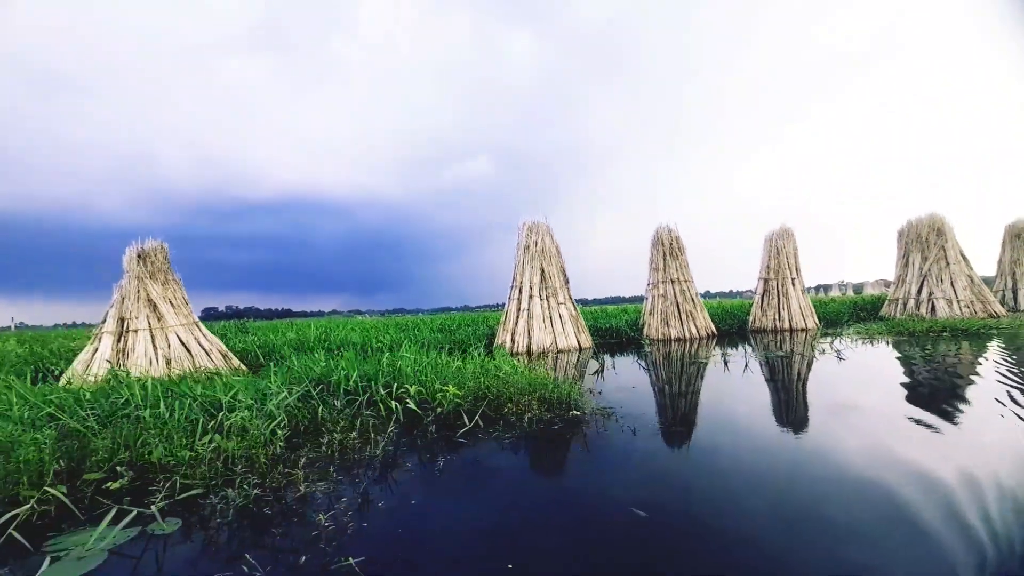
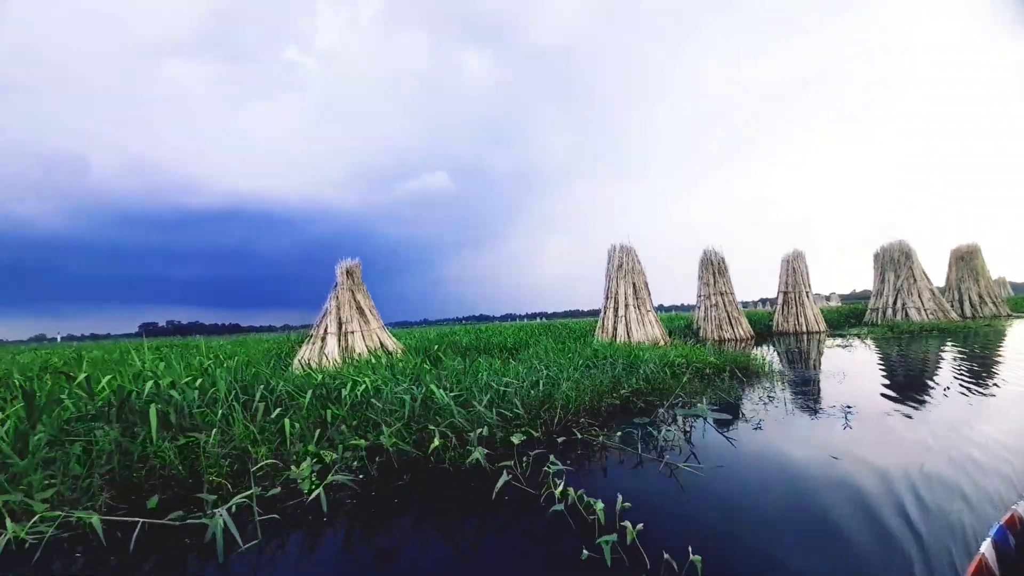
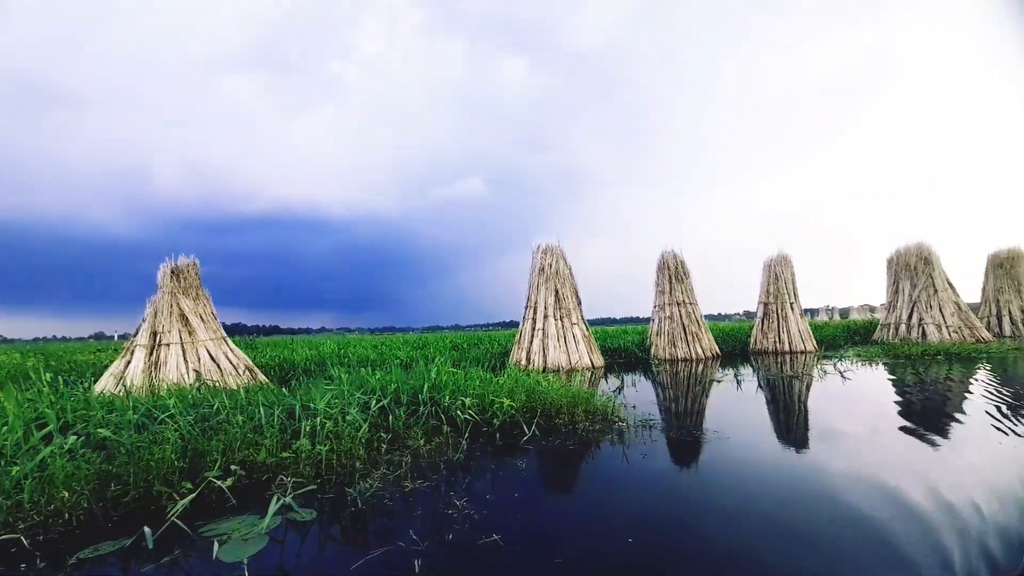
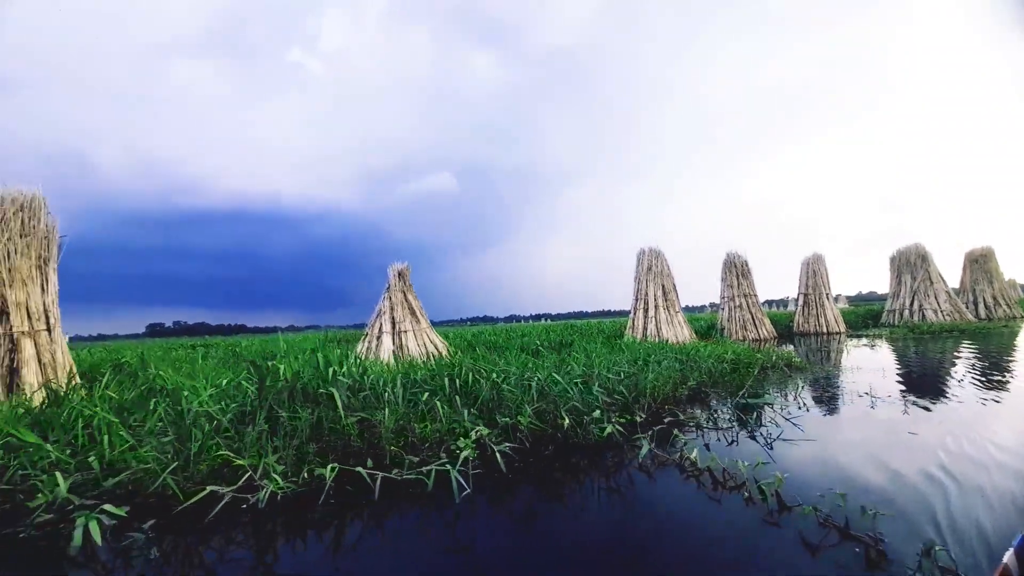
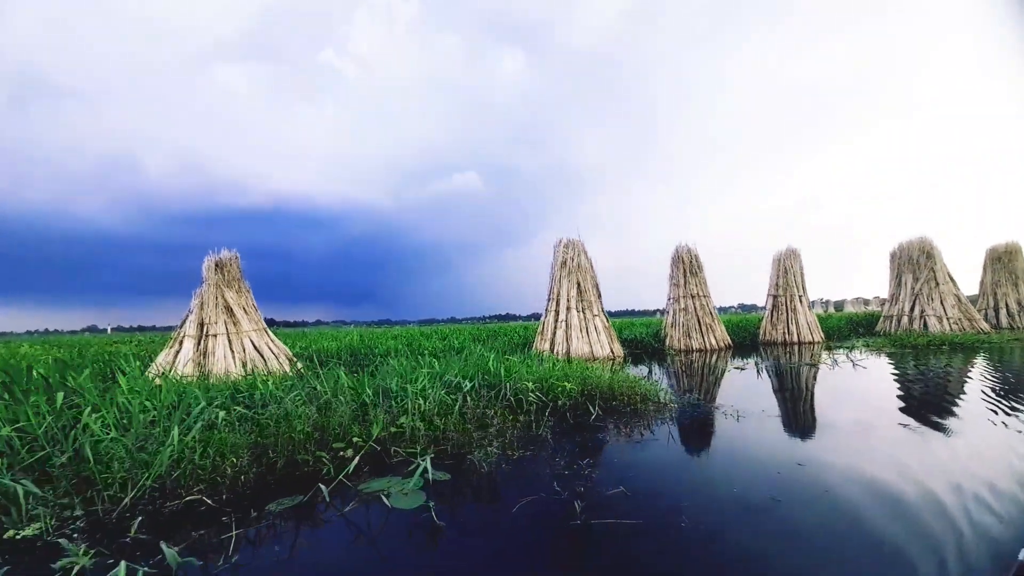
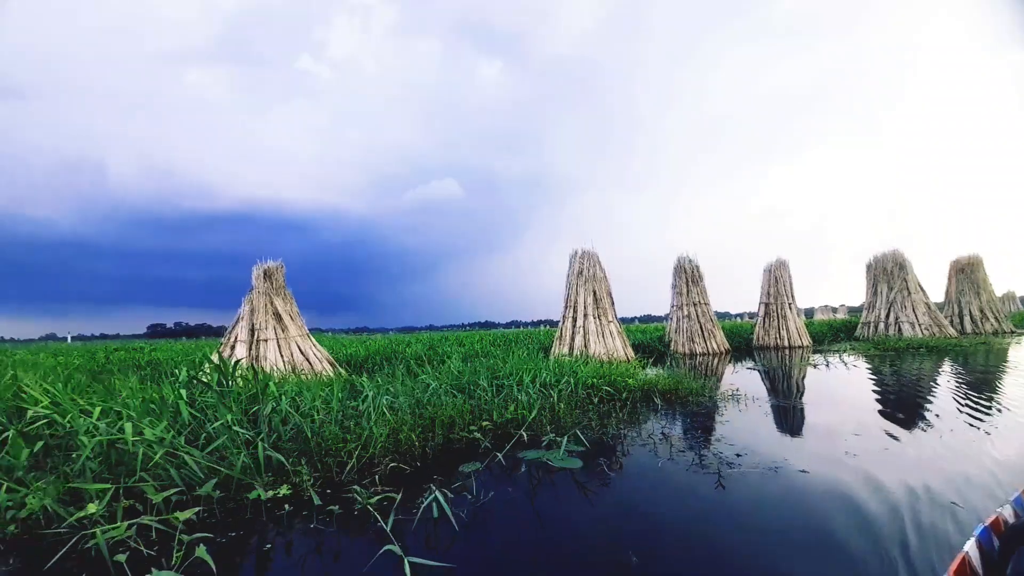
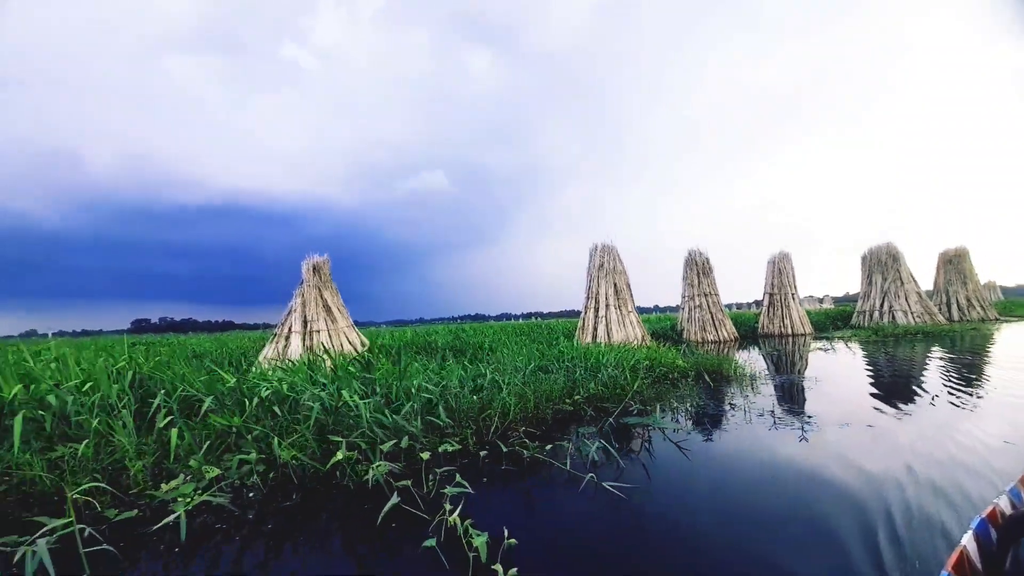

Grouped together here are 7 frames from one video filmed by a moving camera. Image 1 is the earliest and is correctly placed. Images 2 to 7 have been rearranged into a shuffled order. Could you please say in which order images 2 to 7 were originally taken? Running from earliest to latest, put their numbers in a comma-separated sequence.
3, 5, 6, 7, 2, 4
